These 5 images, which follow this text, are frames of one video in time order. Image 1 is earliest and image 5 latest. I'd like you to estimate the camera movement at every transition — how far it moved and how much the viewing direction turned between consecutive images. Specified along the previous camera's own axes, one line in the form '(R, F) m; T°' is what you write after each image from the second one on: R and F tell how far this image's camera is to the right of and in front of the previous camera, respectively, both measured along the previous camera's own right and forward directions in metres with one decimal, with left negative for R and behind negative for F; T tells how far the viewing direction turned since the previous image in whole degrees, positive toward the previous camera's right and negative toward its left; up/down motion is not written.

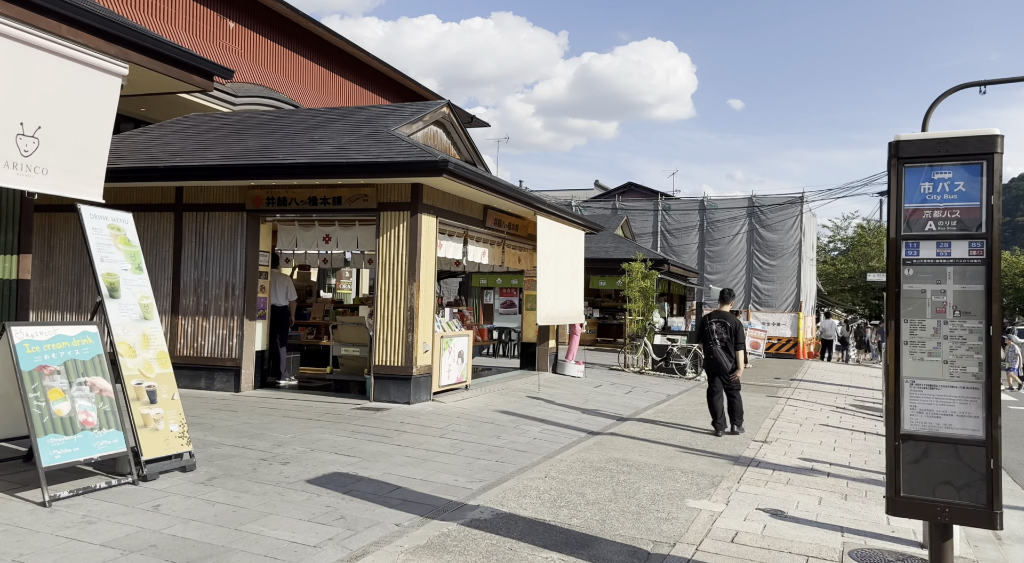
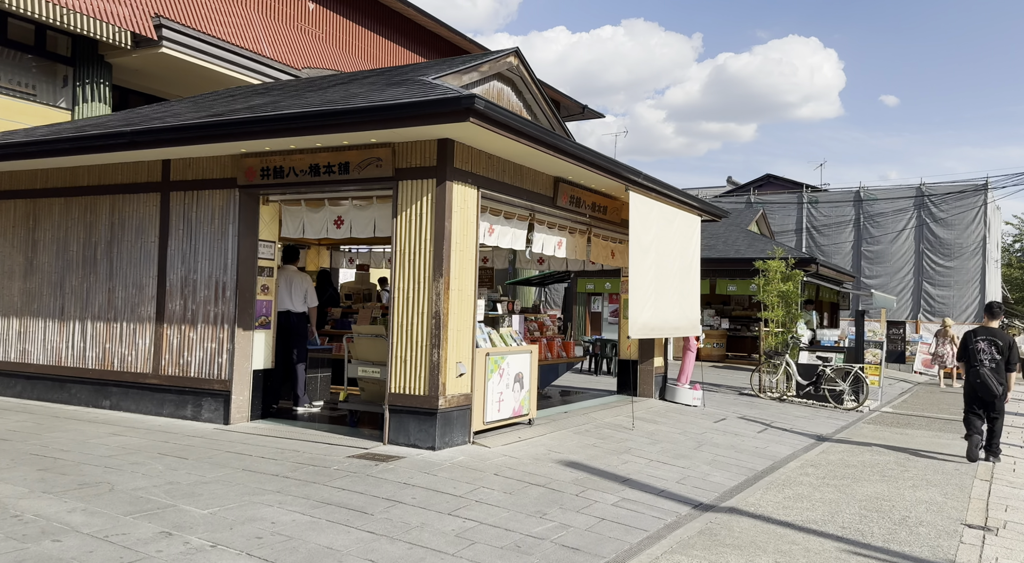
(+0.6, +3.3) m; -9°
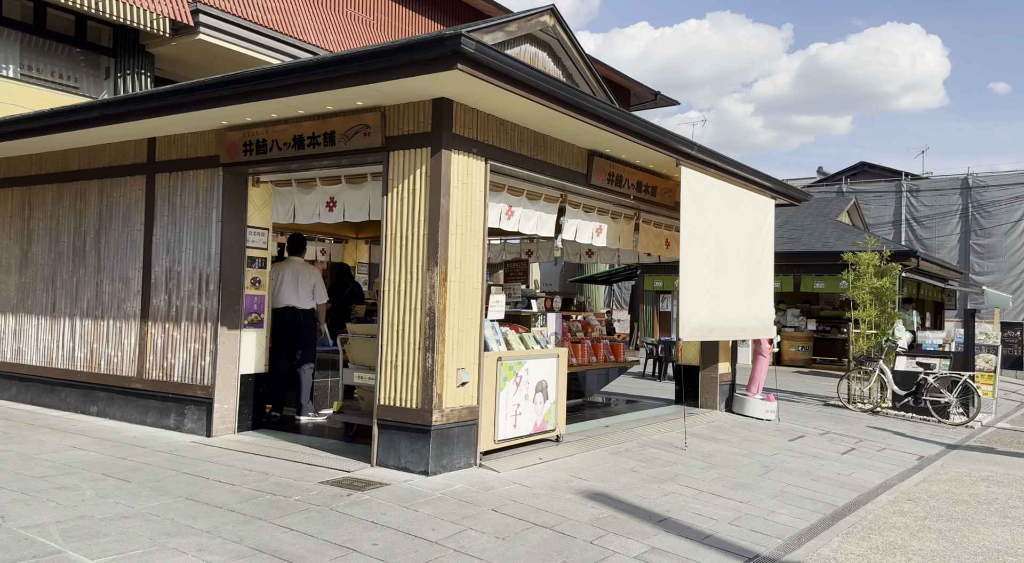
(+0.5, +1.4) m; -6°
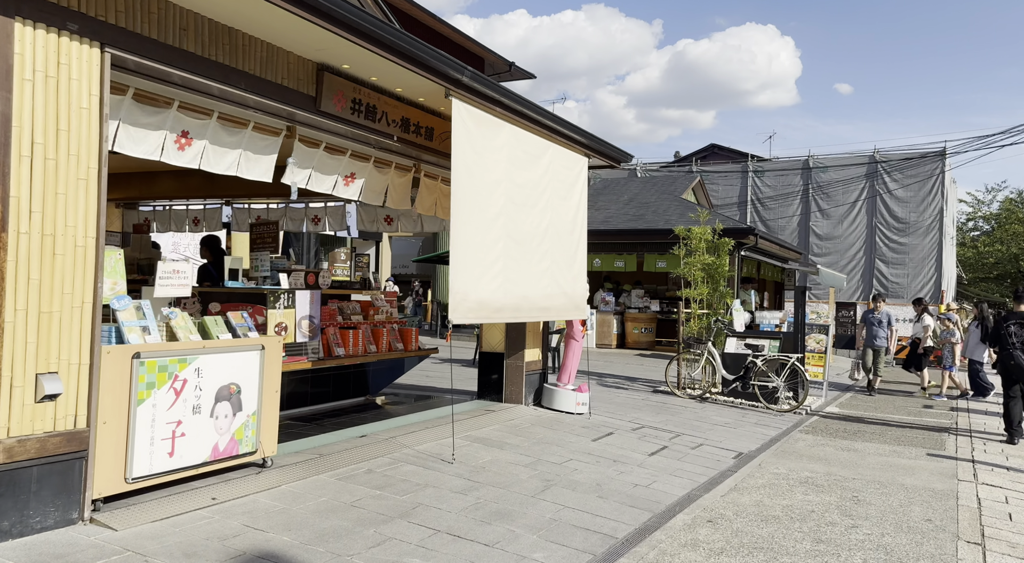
(+1.2, +2.1) m; +9°
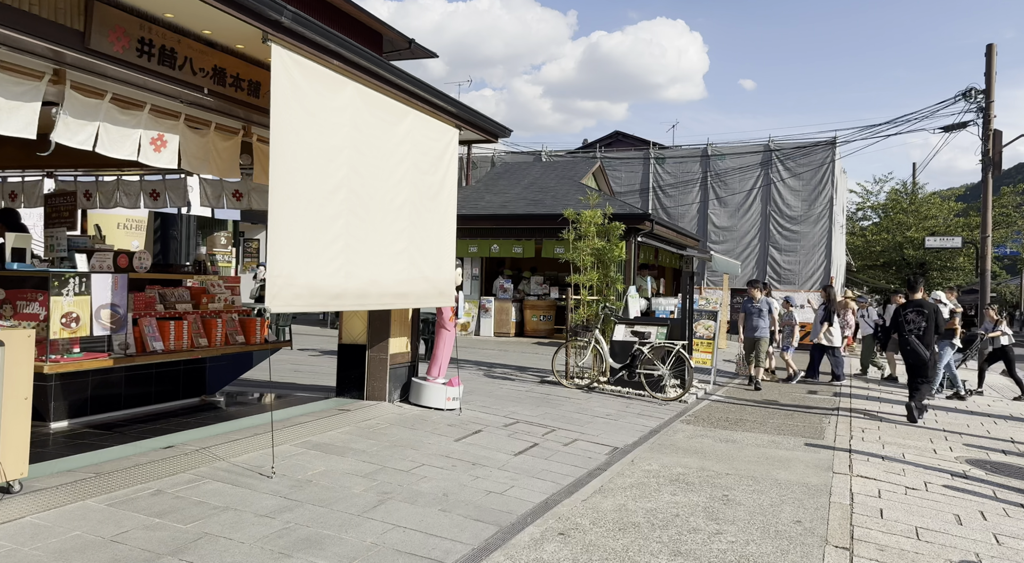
(+0.6, +0.8) m; +6°
